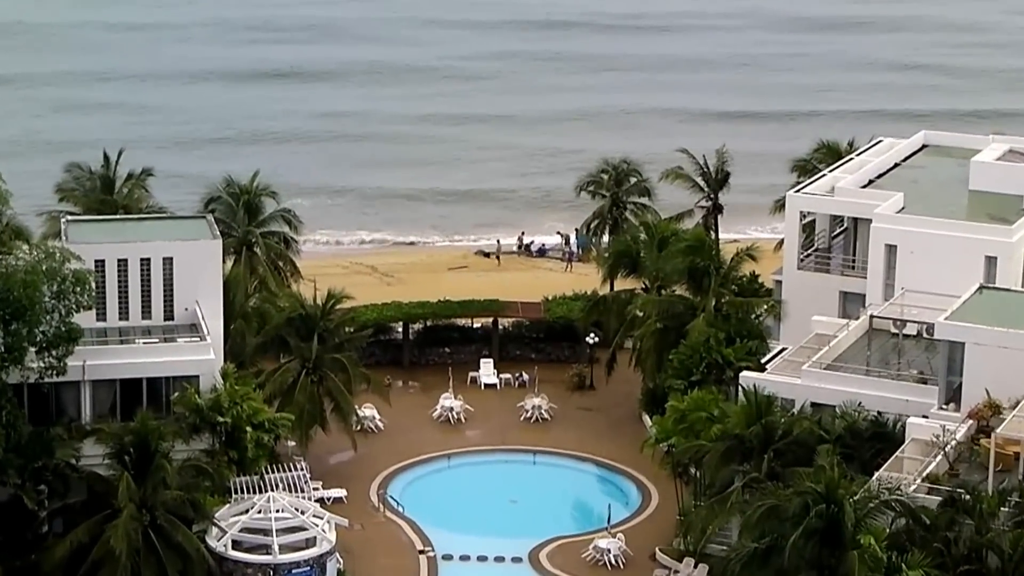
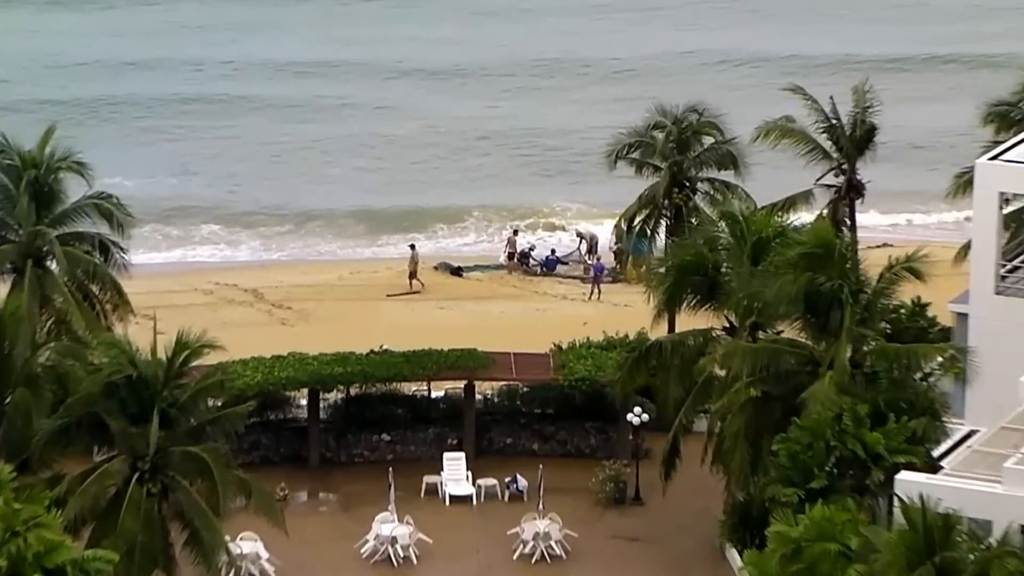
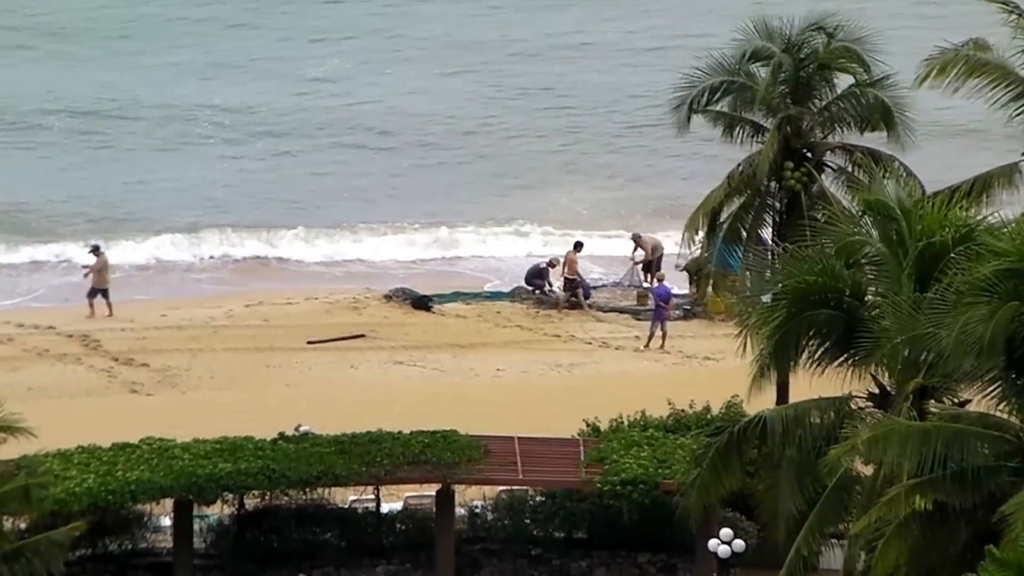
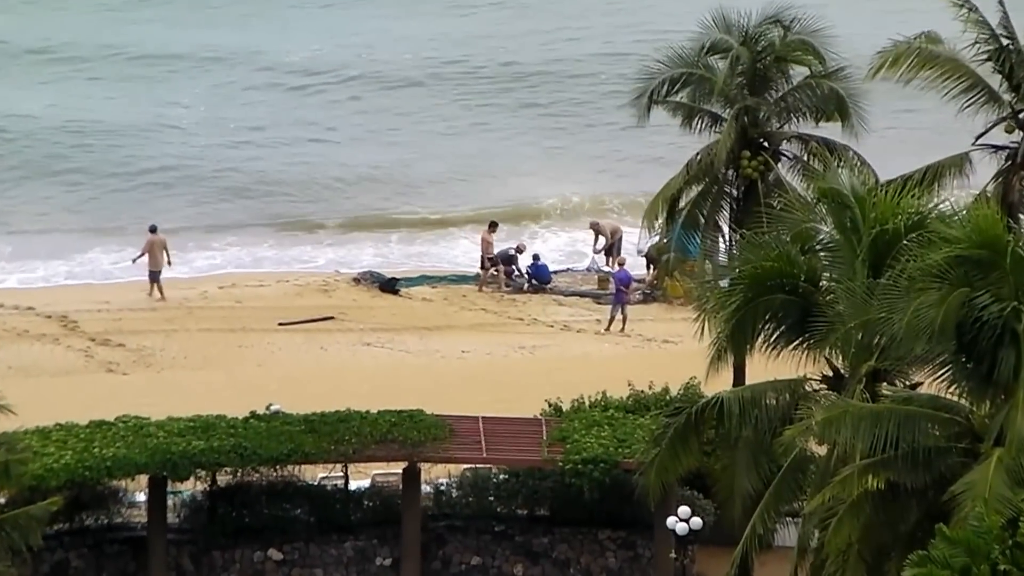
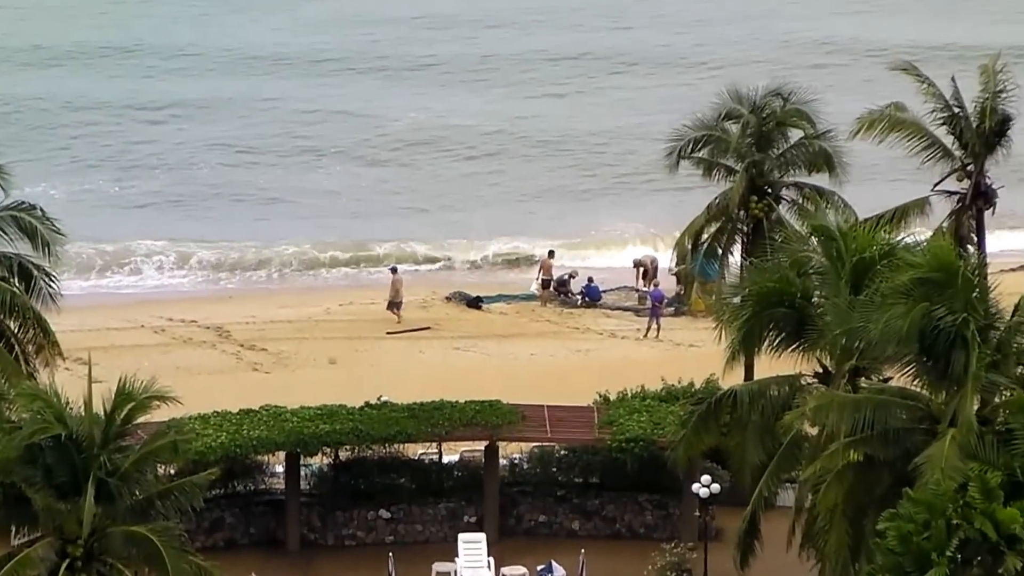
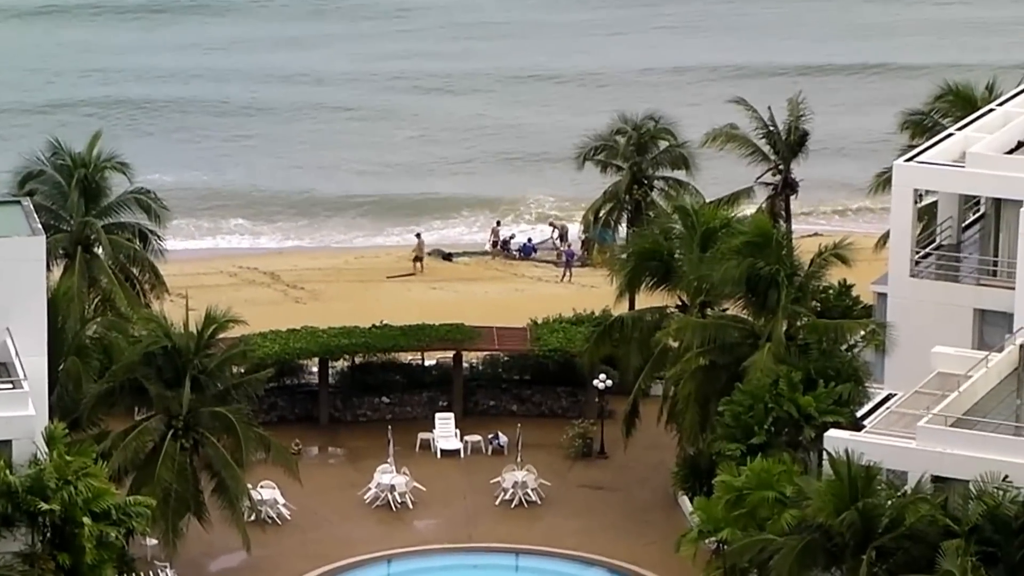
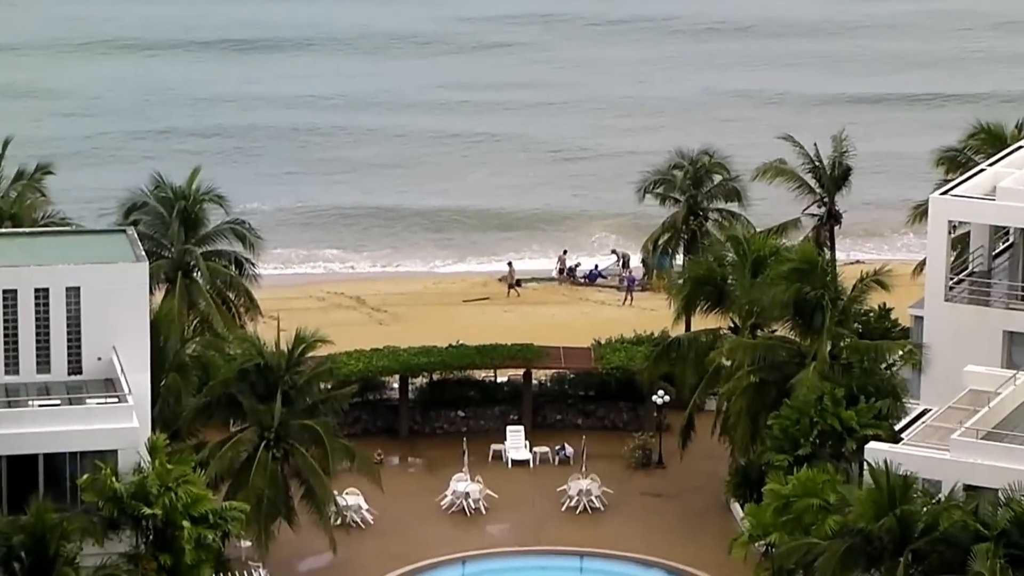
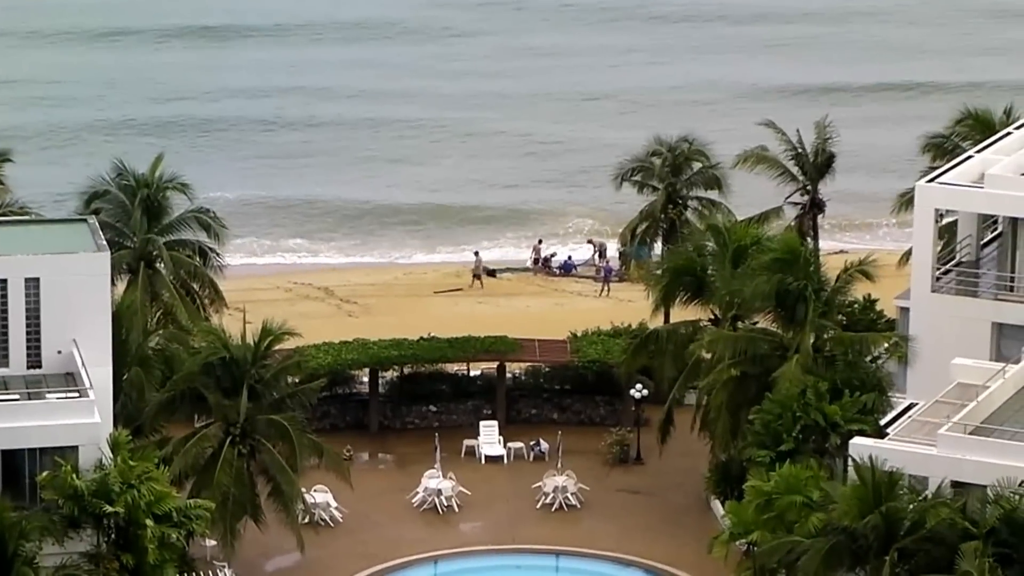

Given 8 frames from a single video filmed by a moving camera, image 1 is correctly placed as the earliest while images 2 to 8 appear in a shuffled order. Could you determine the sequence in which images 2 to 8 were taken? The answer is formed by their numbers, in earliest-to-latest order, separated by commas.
7, 8, 6, 2, 5, 4, 3
